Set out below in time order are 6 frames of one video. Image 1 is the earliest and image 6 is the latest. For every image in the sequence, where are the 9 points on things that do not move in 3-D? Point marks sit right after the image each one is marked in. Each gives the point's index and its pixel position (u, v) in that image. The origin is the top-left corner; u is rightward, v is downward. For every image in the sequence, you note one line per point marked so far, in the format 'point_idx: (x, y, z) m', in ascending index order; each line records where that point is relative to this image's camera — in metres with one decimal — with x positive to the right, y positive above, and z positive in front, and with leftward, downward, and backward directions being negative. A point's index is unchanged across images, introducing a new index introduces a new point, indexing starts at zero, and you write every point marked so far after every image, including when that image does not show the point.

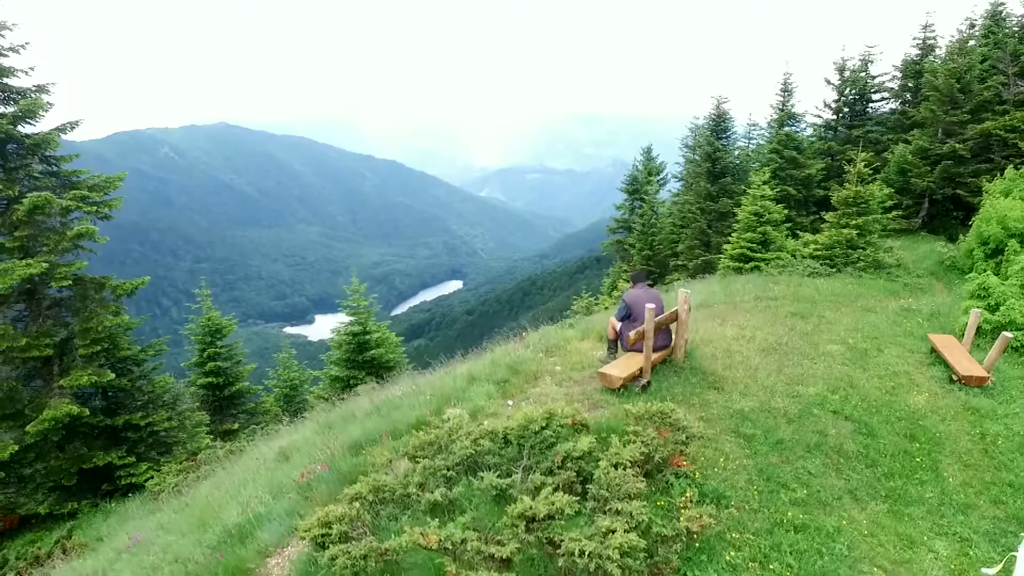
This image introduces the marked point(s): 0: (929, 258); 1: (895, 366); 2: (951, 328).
0: (+13.5, +1.0, +18.0) m
1: (+5.7, -1.2, +8.3) m
2: (+8.5, -0.8, +10.8) m
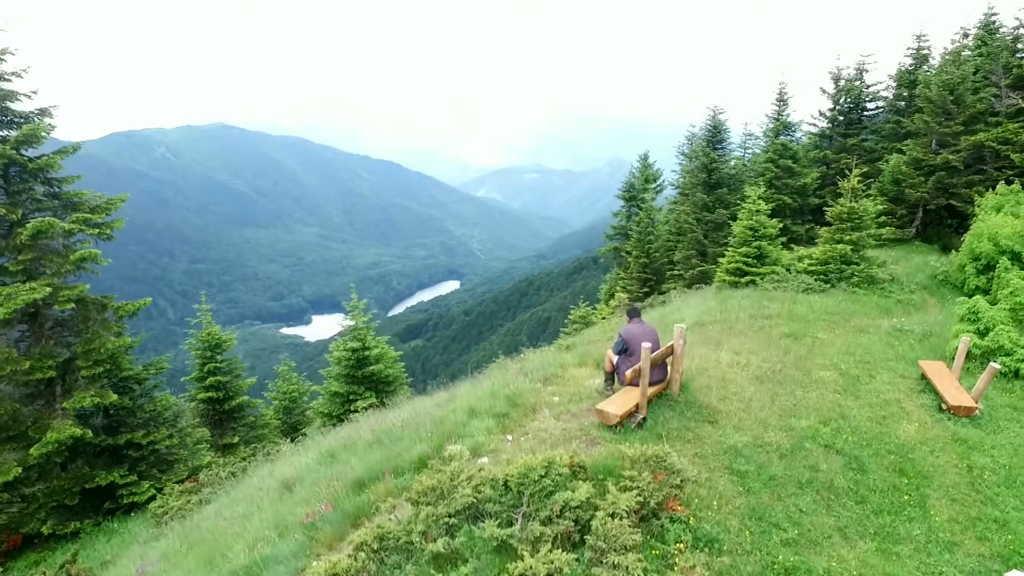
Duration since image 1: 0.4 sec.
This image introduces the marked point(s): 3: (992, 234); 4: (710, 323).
0: (+13.4, +0.6, +18.2) m
1: (+5.7, -1.6, +8.5) m
2: (+8.5, -1.2, +11.0) m
3: (+13.3, +1.5, +15.4) m
4: (+4.7, -0.8, +13.2) m
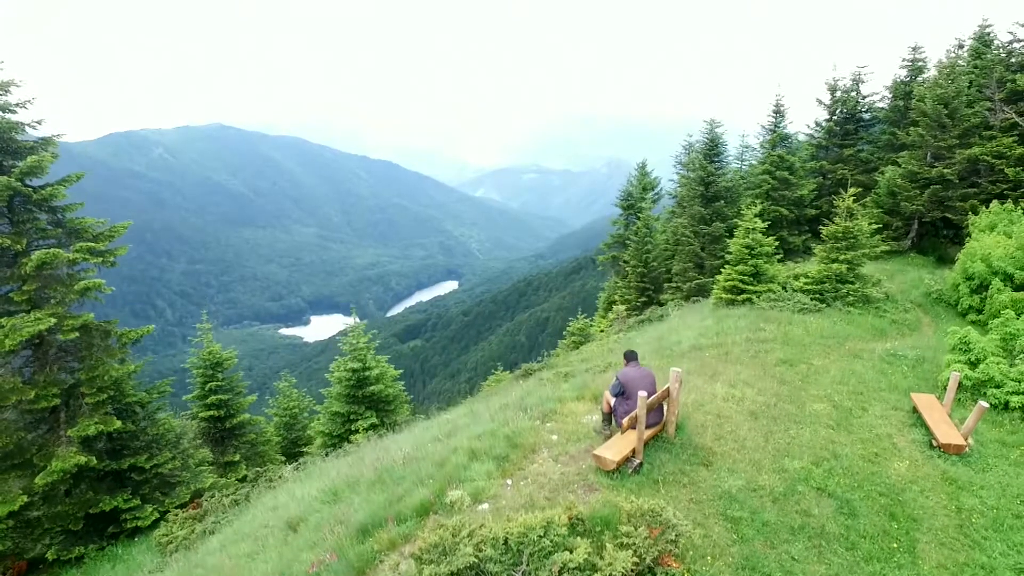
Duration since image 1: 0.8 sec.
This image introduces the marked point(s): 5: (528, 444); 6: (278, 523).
0: (+13.4, 0.0, +18.4) m
1: (+5.7, -2.2, +8.7) m
2: (+8.5, -1.8, +11.2) m
3: (+13.3, +0.9, +15.6) m
4: (+4.7, -1.4, +13.4) m
5: (+0.2, -2.2, +7.7) m
6: (-3.5, -3.5, +8.2) m
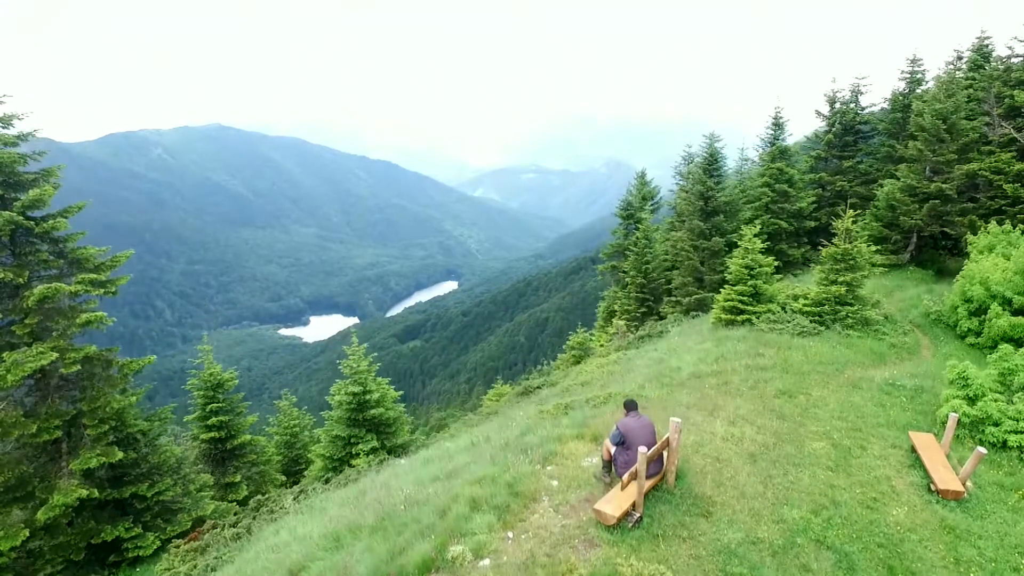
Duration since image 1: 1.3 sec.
0: (+13.4, -0.7, +18.4) m
1: (+5.7, -2.9, +8.7) m
2: (+8.5, -2.4, +11.2) m
3: (+13.3, +0.3, +15.7) m
4: (+4.7, -2.1, +13.4) m
5: (+0.2, -2.8, +7.7) m
6: (-3.4, -4.2, +8.3) m
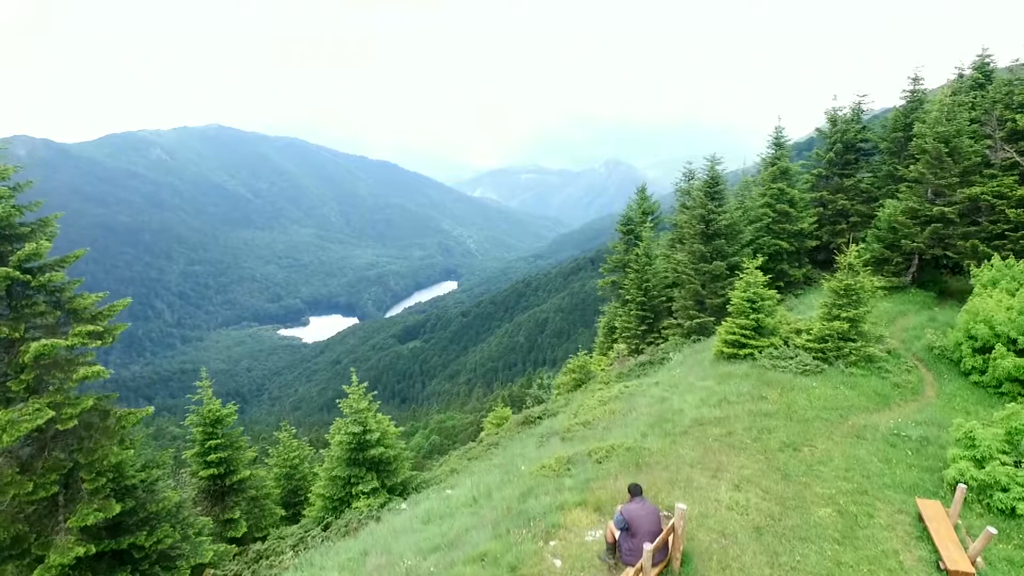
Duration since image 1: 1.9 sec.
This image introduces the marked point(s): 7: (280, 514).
0: (+13.4, -1.7, +18.3) m
1: (+5.8, -3.9, +8.6) m
2: (+8.5, -3.5, +11.1) m
3: (+13.3, -0.8, +15.6) m
4: (+4.7, -3.2, +13.3) m
5: (+0.3, -3.9, +7.6) m
6: (-3.4, -5.3, +8.1) m
7: (-8.3, -8.0, +19.7) m
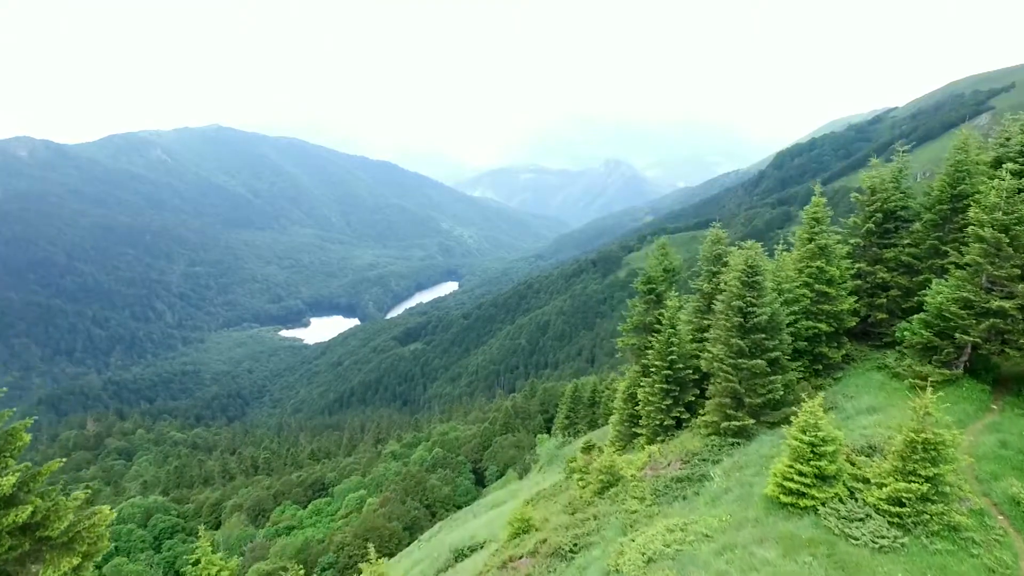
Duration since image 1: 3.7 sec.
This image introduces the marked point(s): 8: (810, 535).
0: (+14.4, -5.9, +16.4) m
1: (+6.7, -8.1, +6.7) m
2: (+9.5, -7.7, +9.3) m
3: (+14.3, -4.9, +13.7) m
4: (+5.7, -7.3, +11.4) m
5: (+1.2, -8.1, +5.7) m
6: (-2.4, -9.4, +6.3) m
7: (-7.3, -12.2, +17.9) m
8: (+8.0, -6.6, +14.8) m
